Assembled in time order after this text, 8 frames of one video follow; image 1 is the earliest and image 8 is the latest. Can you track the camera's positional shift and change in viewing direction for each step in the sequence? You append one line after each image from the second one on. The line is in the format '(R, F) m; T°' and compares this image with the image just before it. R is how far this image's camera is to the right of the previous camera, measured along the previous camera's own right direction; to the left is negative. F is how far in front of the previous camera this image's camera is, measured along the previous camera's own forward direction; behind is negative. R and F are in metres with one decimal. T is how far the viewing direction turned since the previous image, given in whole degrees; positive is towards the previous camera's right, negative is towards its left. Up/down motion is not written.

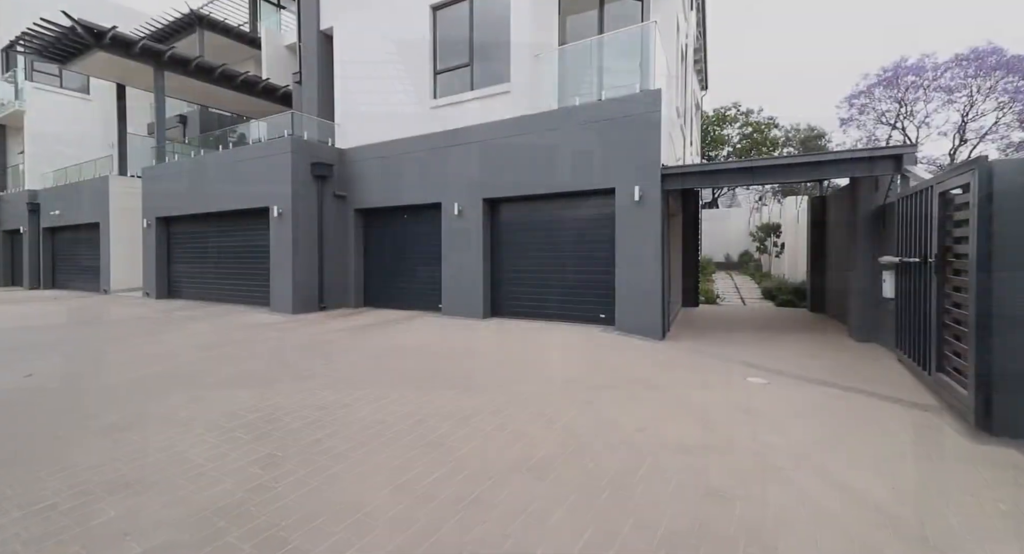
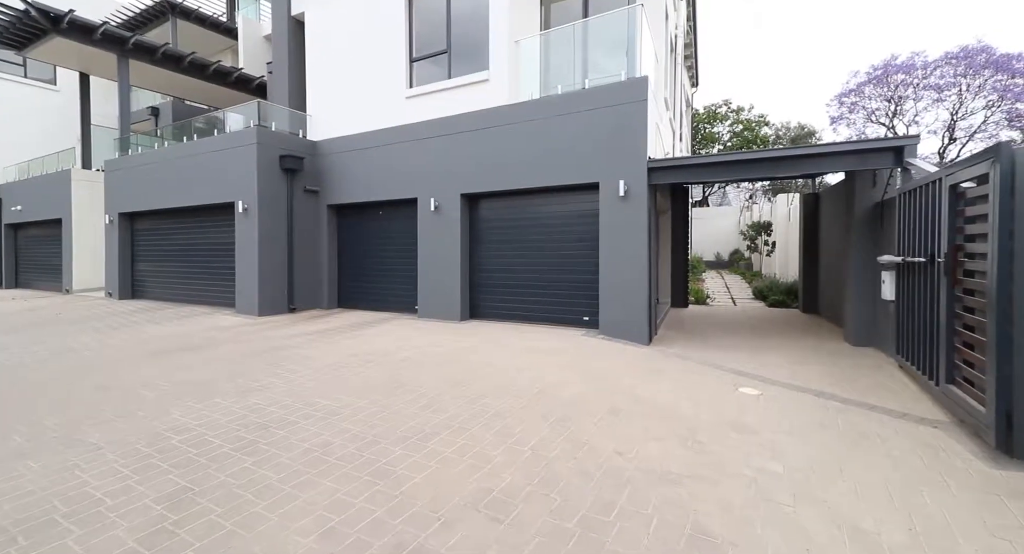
(+0.2, +0.5) m; +1°
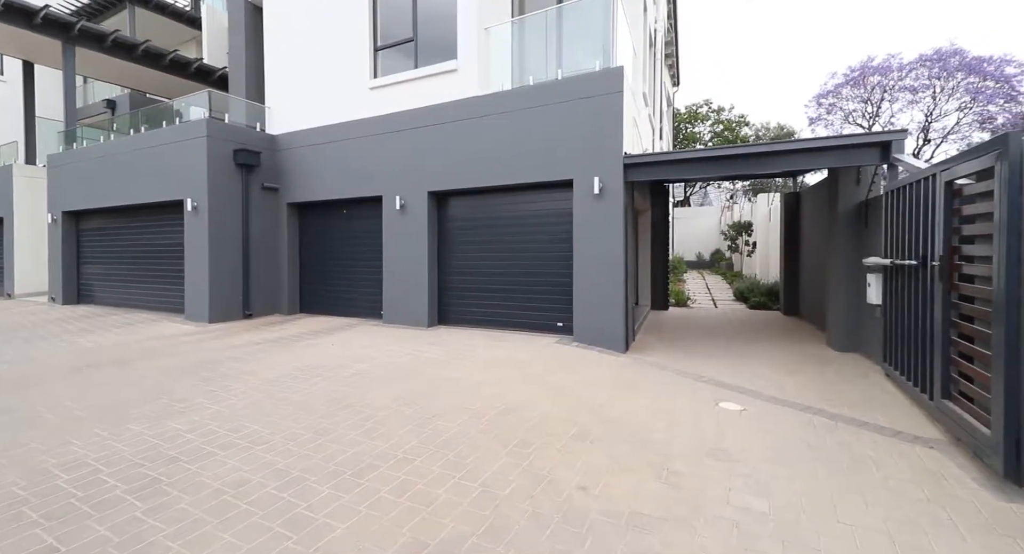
(+0.3, +0.5) m; +2°
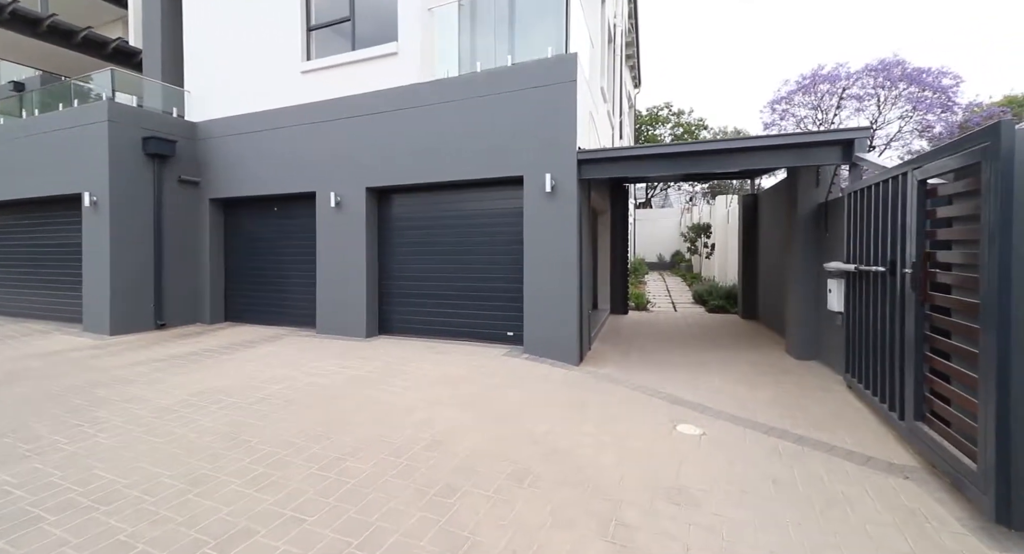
(+0.3, +0.6) m; +4°
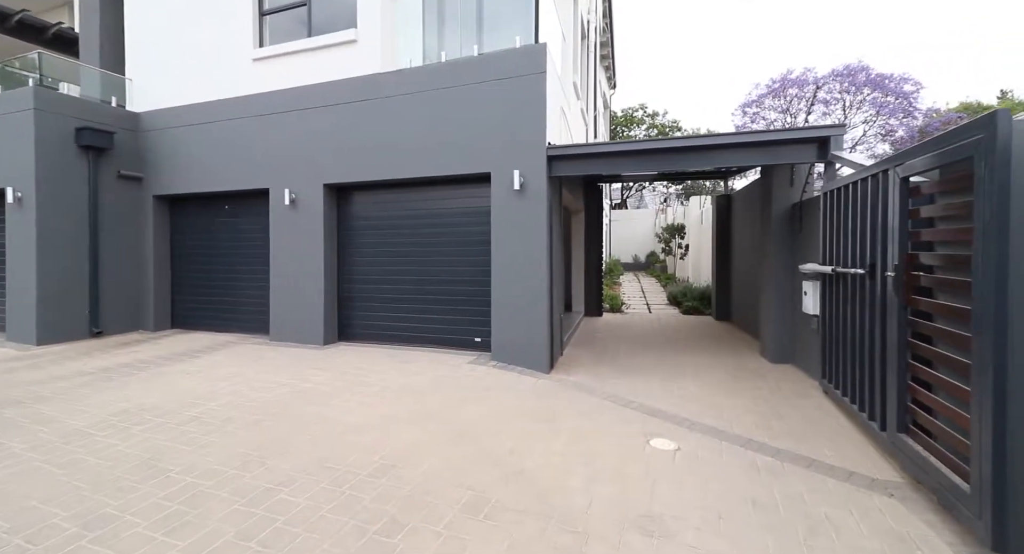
(+0.2, +0.3) m; +3°
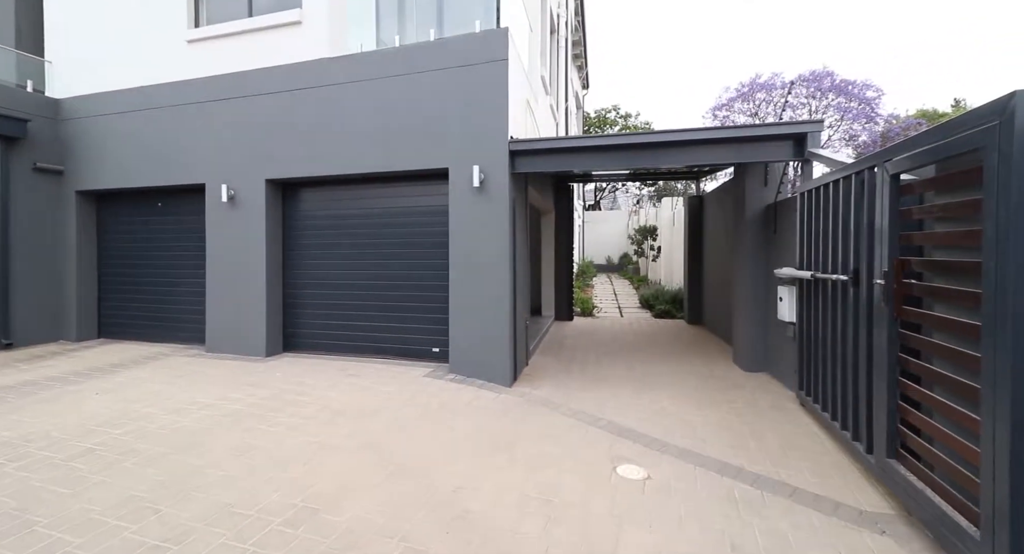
(+0.2, +0.5) m; +3°
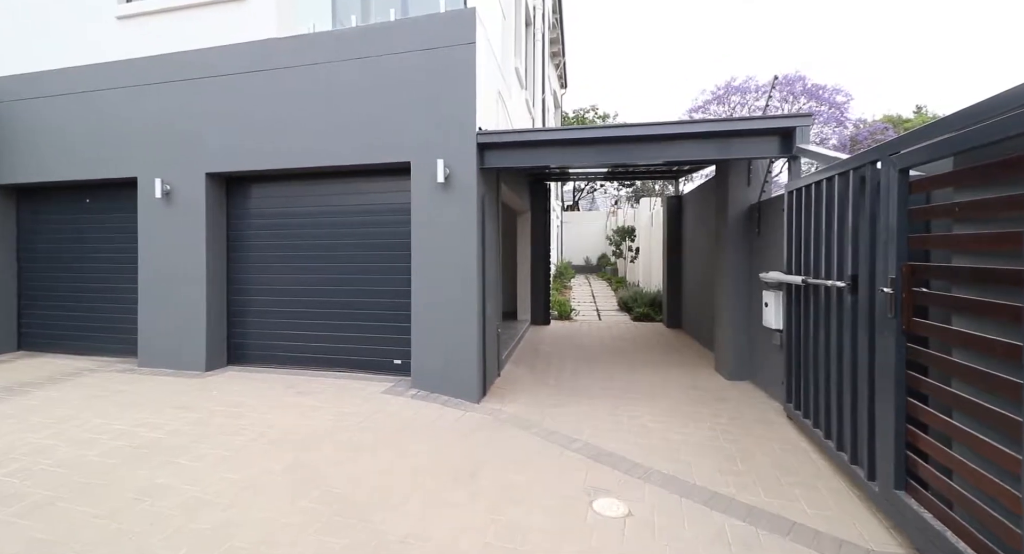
(+0.1, +0.4) m; +3°
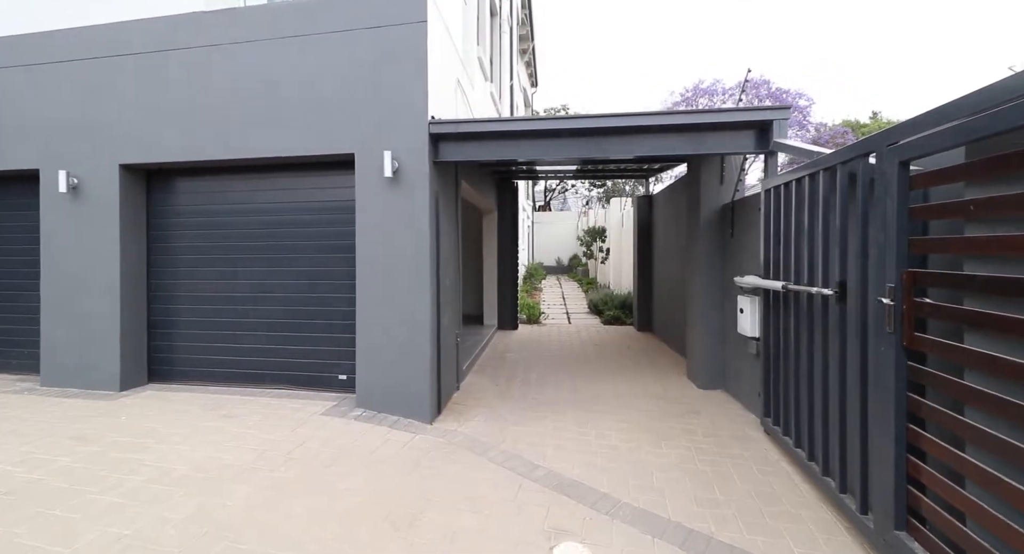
(+0.2, +0.4) m; +3°
